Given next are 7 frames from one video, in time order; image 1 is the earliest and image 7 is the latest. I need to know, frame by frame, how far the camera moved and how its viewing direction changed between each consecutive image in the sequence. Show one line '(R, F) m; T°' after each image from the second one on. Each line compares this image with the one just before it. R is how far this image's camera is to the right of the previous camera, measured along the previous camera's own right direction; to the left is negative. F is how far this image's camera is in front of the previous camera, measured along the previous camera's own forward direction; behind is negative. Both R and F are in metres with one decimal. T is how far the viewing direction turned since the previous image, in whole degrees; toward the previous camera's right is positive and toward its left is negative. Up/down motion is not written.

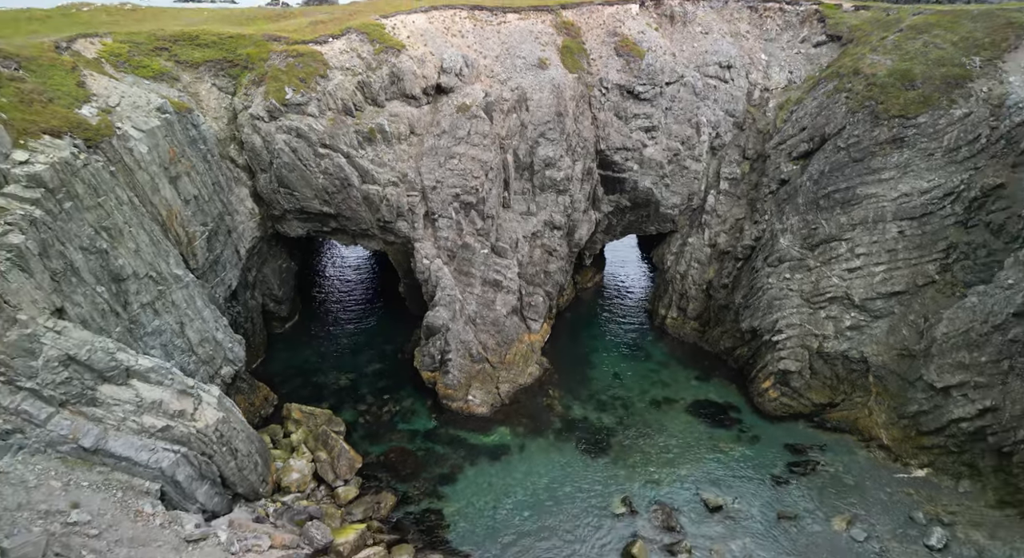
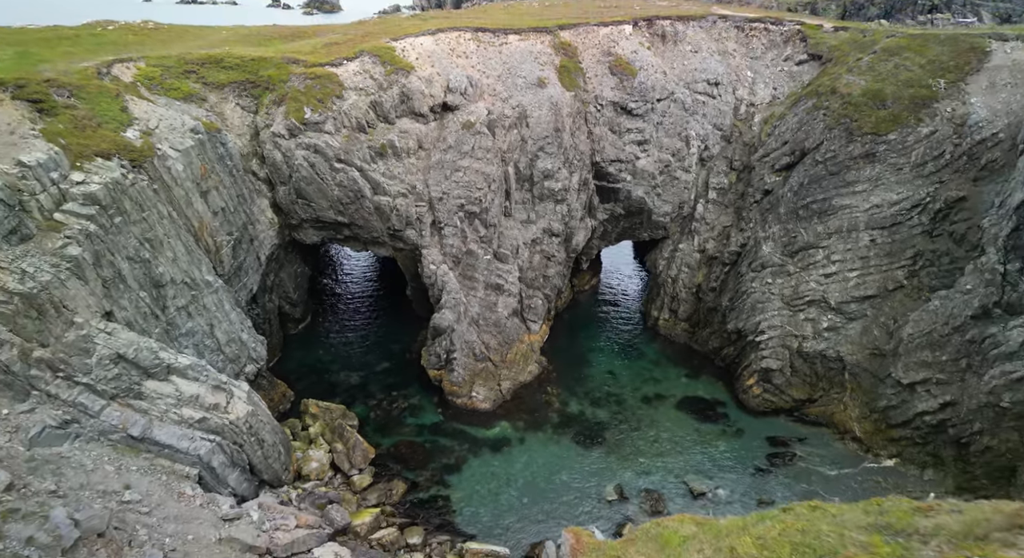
(-0.1, -3.0) m; 0°
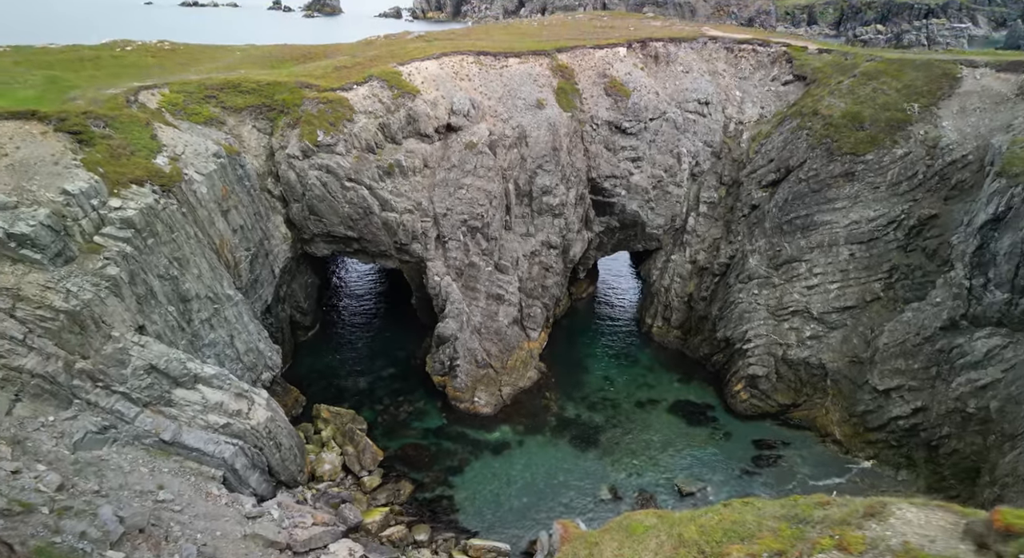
(-0.1, -2.5) m; 0°
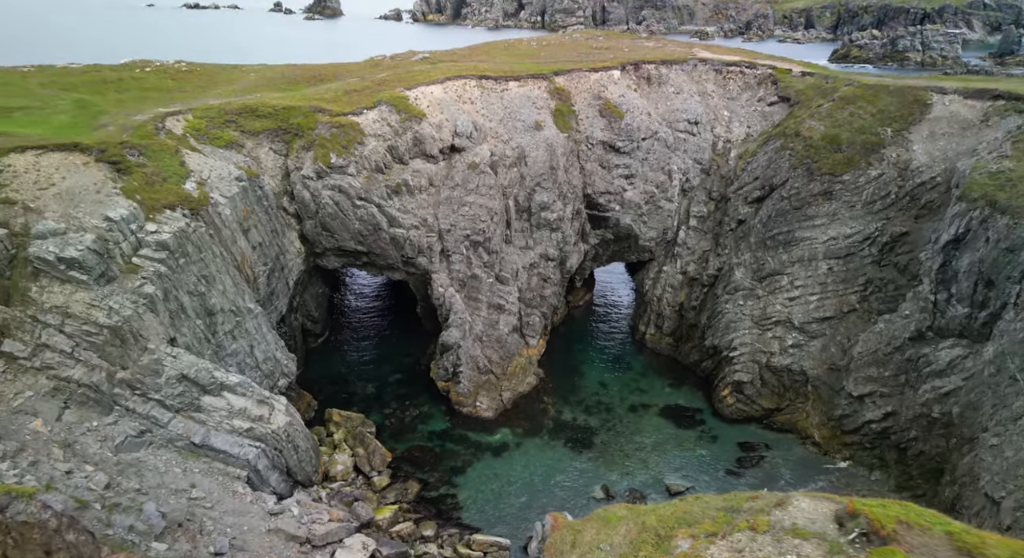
(0.0, -2.9) m; 0°
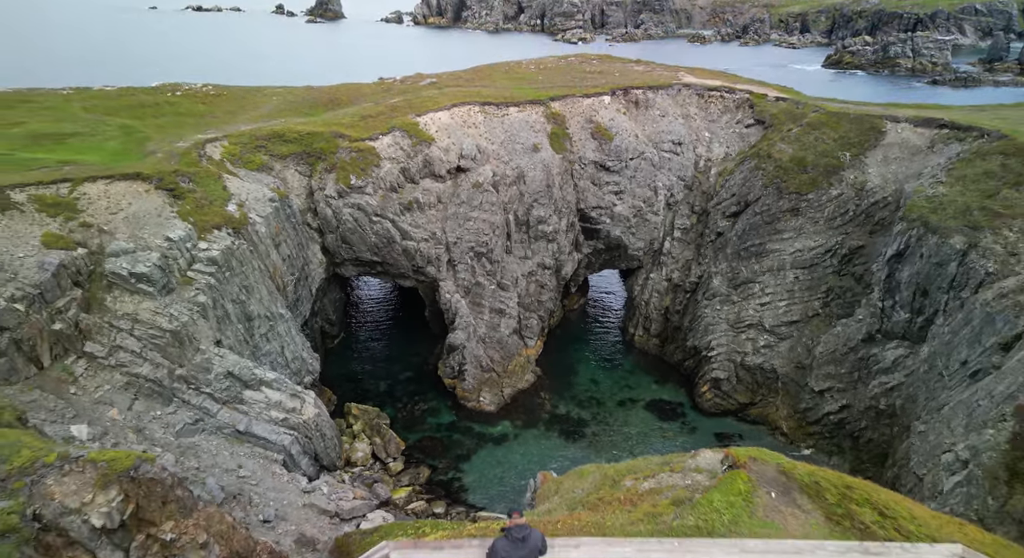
(0.0, -5.4) m; 0°
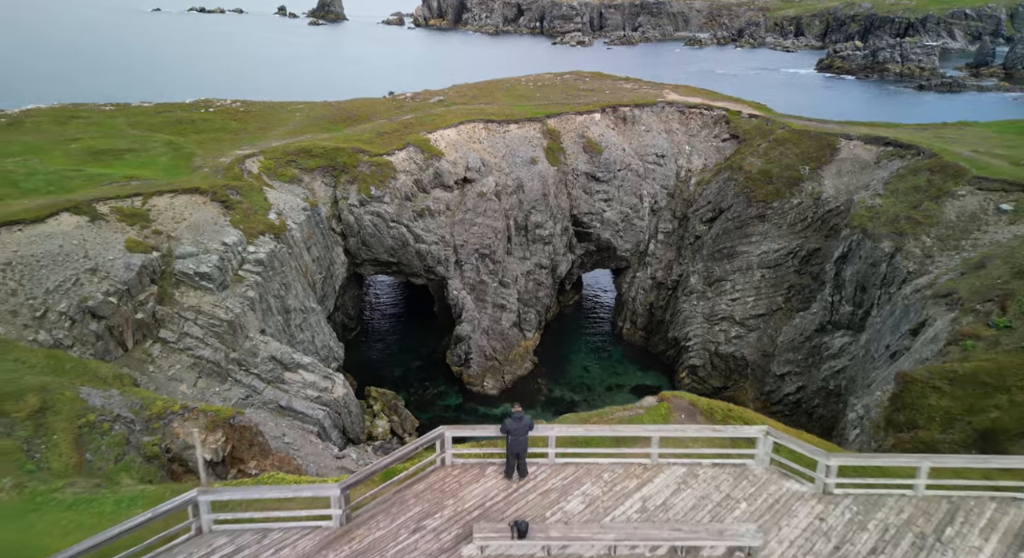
(-0.1, -6.9) m; 0°
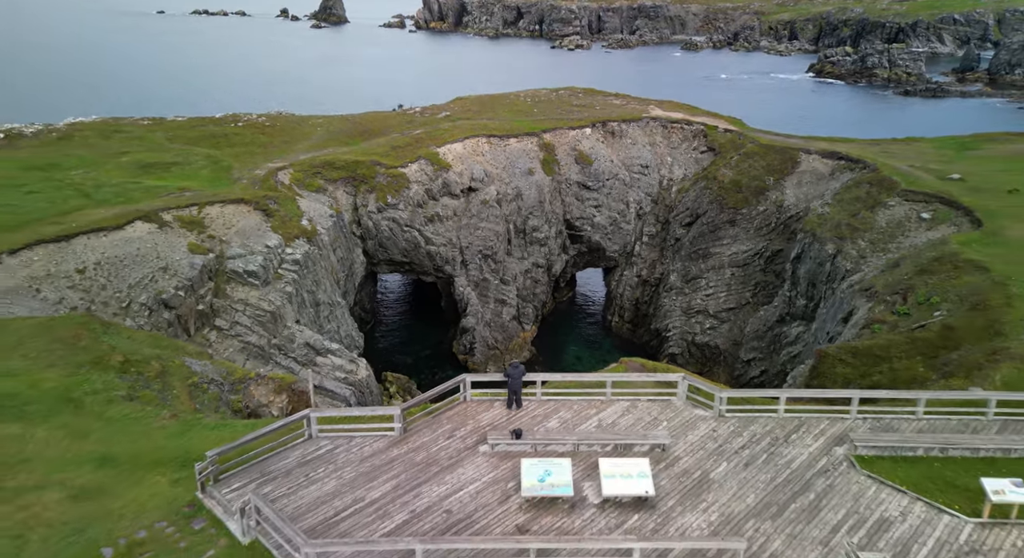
(0.0, -7.6) m; 0°
